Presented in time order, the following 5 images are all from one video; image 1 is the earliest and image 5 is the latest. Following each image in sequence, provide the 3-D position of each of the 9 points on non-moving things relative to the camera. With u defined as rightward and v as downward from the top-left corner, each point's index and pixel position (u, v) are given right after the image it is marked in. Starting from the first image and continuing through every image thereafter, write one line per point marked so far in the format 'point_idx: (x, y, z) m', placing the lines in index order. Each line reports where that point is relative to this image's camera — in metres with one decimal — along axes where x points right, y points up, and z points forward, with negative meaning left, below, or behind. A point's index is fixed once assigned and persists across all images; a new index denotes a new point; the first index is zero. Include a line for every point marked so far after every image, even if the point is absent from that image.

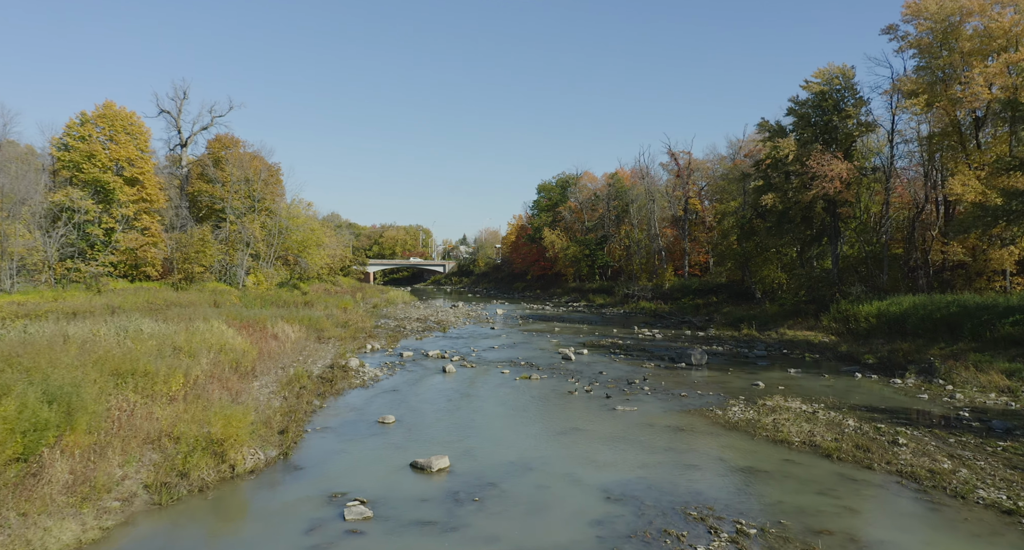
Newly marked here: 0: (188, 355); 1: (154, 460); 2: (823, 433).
0: (-8.7, -2.1, +18.6) m
1: (-6.3, -3.3, +12.2) m
2: (+6.6, -3.4, +14.8) m
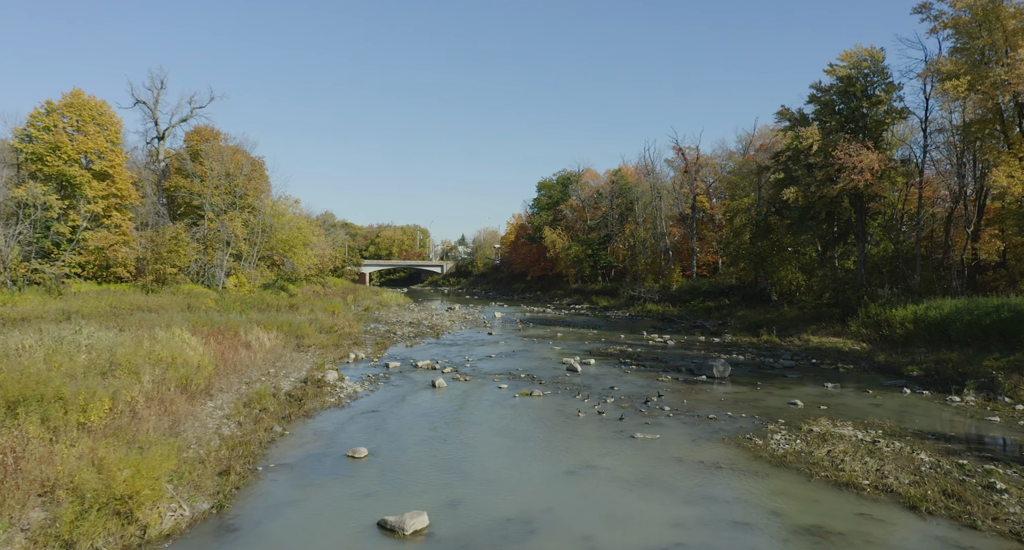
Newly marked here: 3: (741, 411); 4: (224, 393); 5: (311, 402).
0: (-8.7, -2.2, +15.7) m
1: (-6.4, -3.3, +9.3) m
2: (+6.6, -3.4, +11.9) m
3: (+5.7, -3.4, +17.2) m
4: (-7.3, -3.0, +17.5) m
5: (-5.2, -3.3, +17.8) m
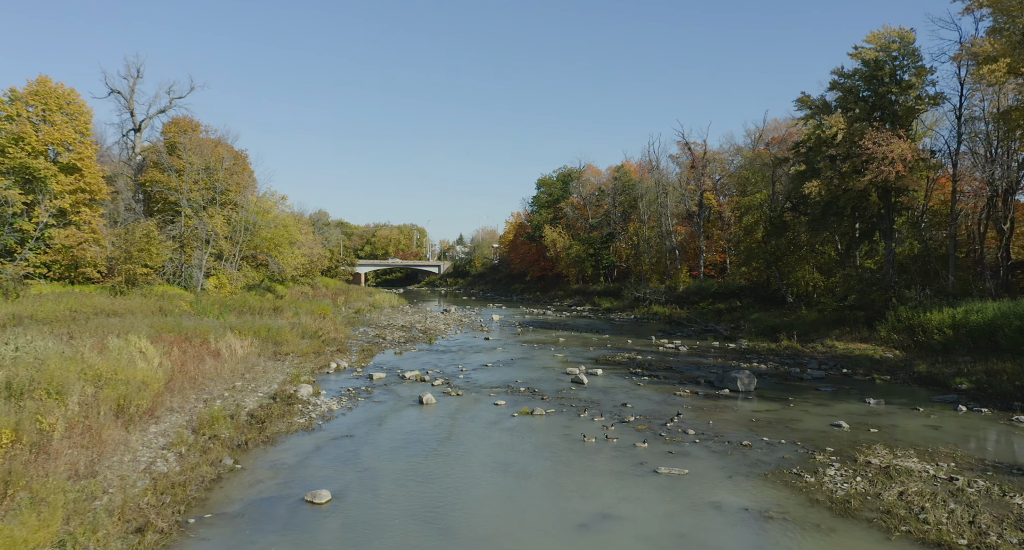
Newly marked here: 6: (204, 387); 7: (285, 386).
0: (-8.8, -2.2, +13.2) m
1: (-6.4, -3.3, +6.8) m
2: (+6.6, -3.4, +9.4) m
3: (+5.6, -3.4, +14.7) m
4: (-7.3, -3.0, +15.0) m
5: (-5.2, -3.3, +15.3) m
6: (-8.2, -3.0, +18.5) m
7: (-6.5, -3.2, +19.8) m
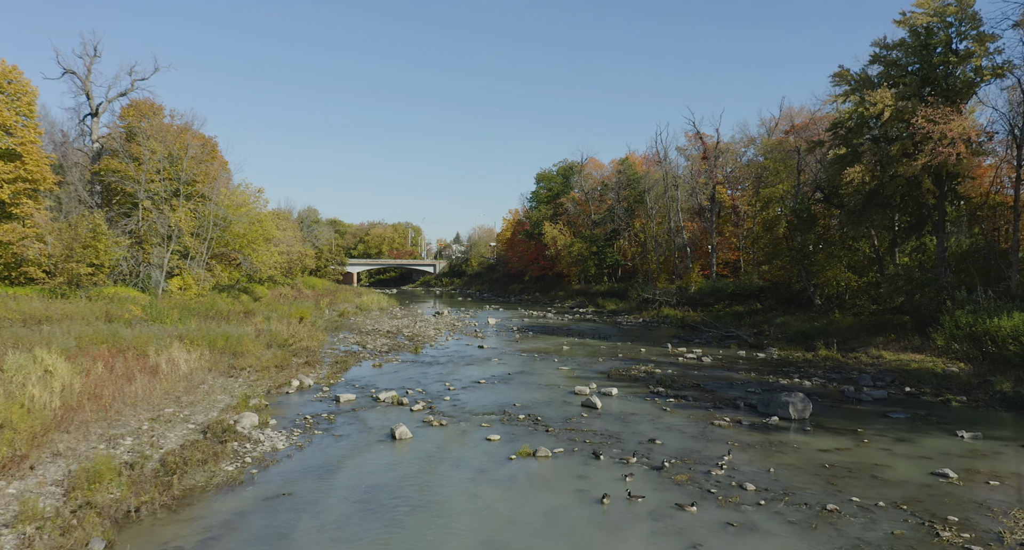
0: (-8.8, -2.2, +9.3) m
1: (-6.4, -3.4, +2.9) m
2: (+6.5, -3.4, +5.6) m
3: (+5.6, -3.4, +10.9) m
4: (-7.4, -3.0, +11.1) m
5: (-5.3, -3.3, +11.4) m
6: (-8.2, -3.0, +14.6) m
7: (-6.5, -3.2, +16.0) m
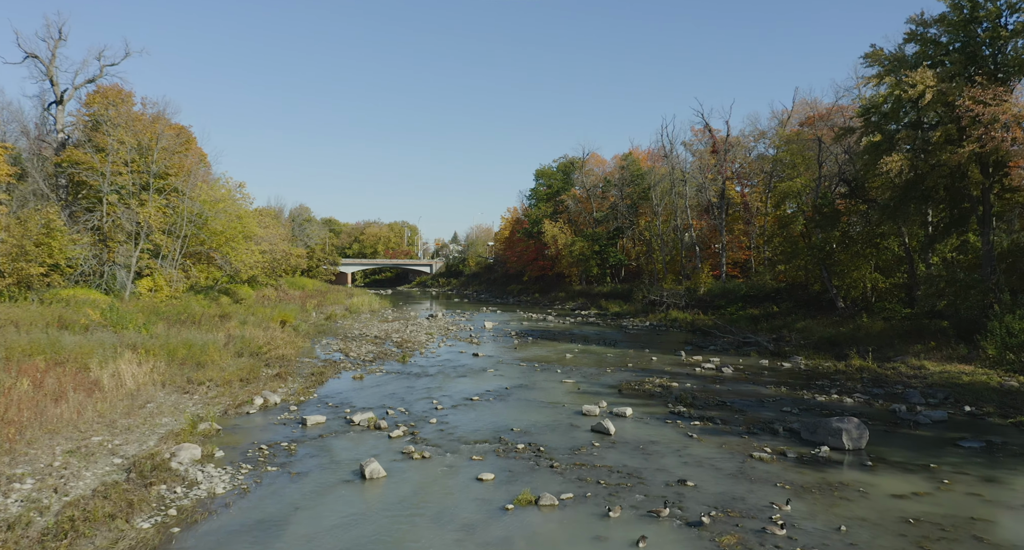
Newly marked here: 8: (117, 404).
0: (-8.9, -2.3, +6.6) m
1: (-6.5, -3.4, +0.3) m
2: (+6.5, -3.4, +3.0) m
3: (+5.5, -3.4, +8.2) m
4: (-7.4, -3.0, +8.4) m
5: (-5.3, -3.3, +8.7) m
6: (-8.3, -3.0, +11.9) m
7: (-6.6, -3.2, +13.3) m
8: (-8.9, -2.9, +15.7) m
